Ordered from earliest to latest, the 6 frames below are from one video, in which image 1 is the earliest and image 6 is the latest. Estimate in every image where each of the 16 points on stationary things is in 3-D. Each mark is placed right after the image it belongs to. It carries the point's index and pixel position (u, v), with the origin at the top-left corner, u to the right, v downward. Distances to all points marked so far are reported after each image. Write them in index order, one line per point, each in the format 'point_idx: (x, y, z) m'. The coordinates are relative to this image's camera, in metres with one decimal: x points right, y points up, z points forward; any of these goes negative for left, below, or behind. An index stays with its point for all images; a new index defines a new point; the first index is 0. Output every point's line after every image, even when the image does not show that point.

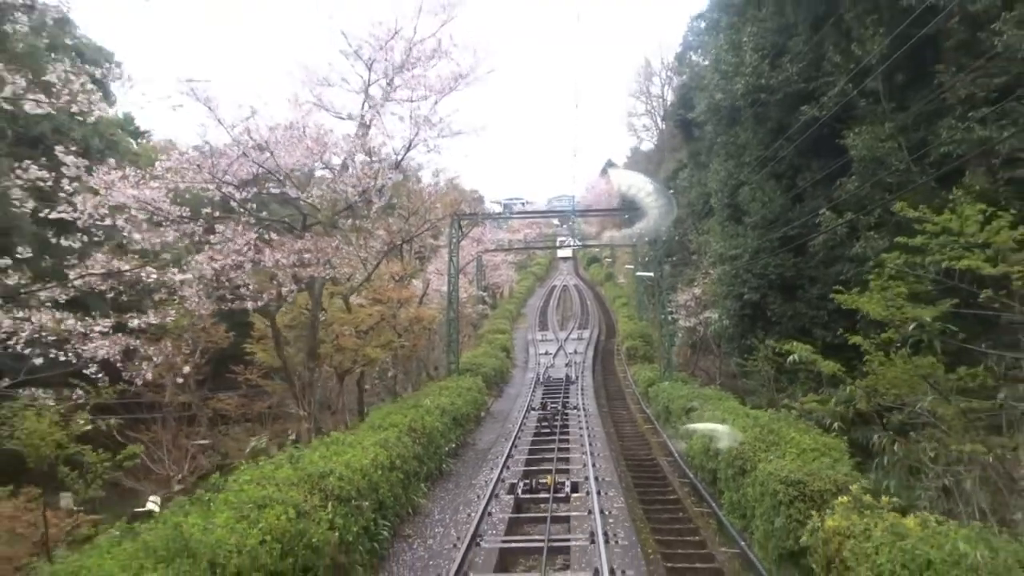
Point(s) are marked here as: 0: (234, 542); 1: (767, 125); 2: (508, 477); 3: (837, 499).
0: (-1.6, -1.4, +4.8) m
1: (+3.9, +2.5, +12.9) m
2: (-0.1, -2.4, +11.3) m
3: (+2.3, -1.5, +6.2) m
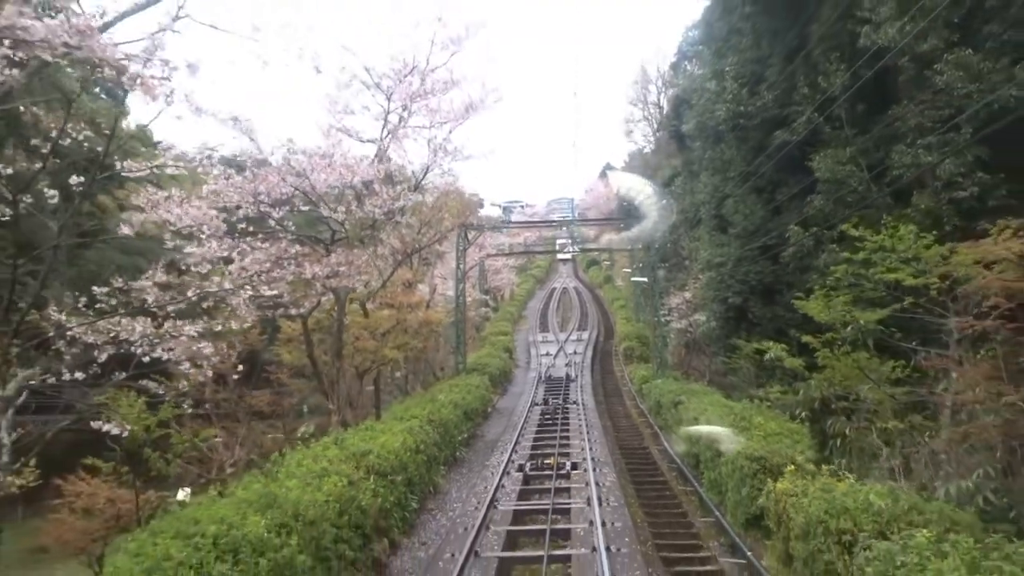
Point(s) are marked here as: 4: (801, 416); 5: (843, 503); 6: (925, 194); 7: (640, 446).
0: (-1.5, -1.5, +6.2) m
1: (+3.9, +2.4, +14.3) m
2: (0.0, -2.5, +12.6) m
3: (+2.4, -1.6, +7.6) m
4: (+3.4, -1.5, +10.0) m
5: (+2.3, -1.5, +5.8) m
6: (+4.9, +1.1, +10.1) m
7: (+2.1, -2.7, +14.4) m
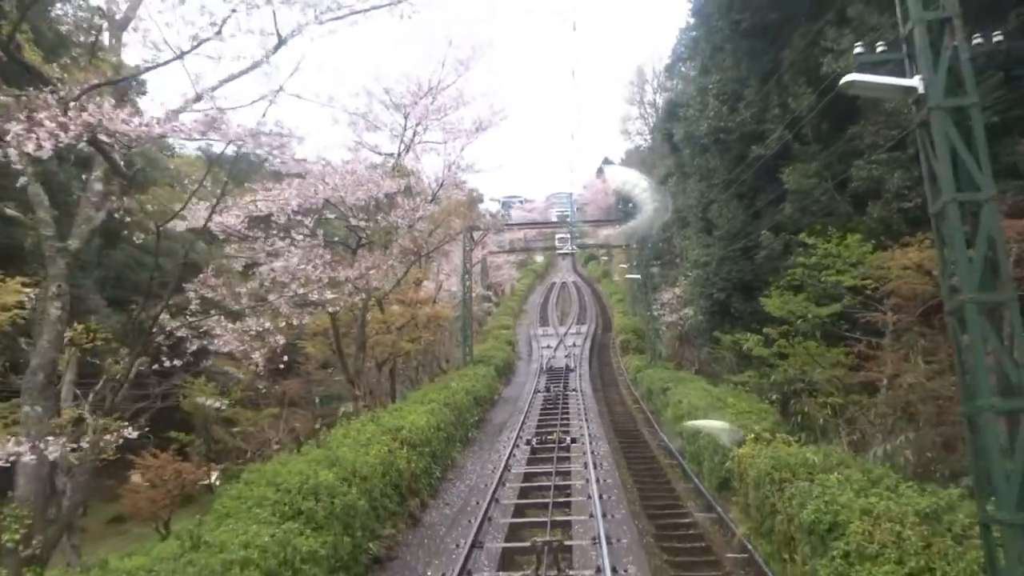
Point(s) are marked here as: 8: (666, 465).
0: (-1.4, -1.6, +7.7) m
1: (+4.0, +2.4, +15.8) m
2: (+0.1, -2.5, +14.2) m
3: (+2.5, -1.6, +9.1) m
4: (+3.5, -1.5, +11.6) m
5: (+2.4, -1.5, +7.4) m
6: (+5.0, +1.2, +11.6) m
7: (+2.2, -2.6, +16.0) m
8: (+2.3, -2.6, +12.6) m
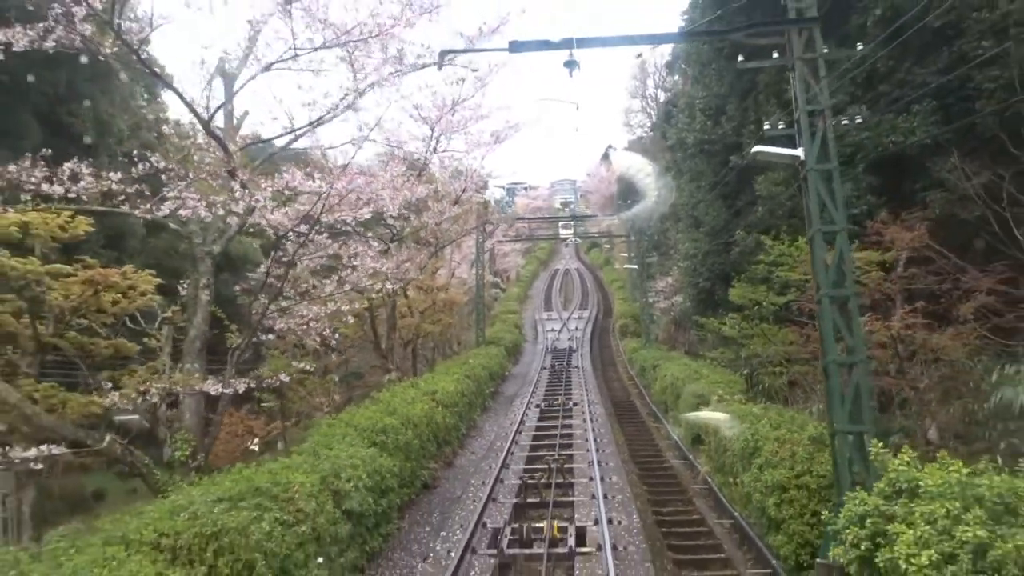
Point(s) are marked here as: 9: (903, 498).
0: (-1.2, -1.5, +10.1) m
1: (+4.2, +2.6, +18.1) m
2: (+0.3, -2.3, +16.6) m
3: (+2.7, -1.5, +11.5) m
4: (+3.7, -1.4, +13.9) m
5: (+2.6, -1.4, +9.7) m
6: (+5.2, +1.3, +13.9) m
7: (+2.5, -2.4, +18.3) m
8: (+2.5, -2.4, +15.0) m
9: (+2.1, -1.1, +4.6) m
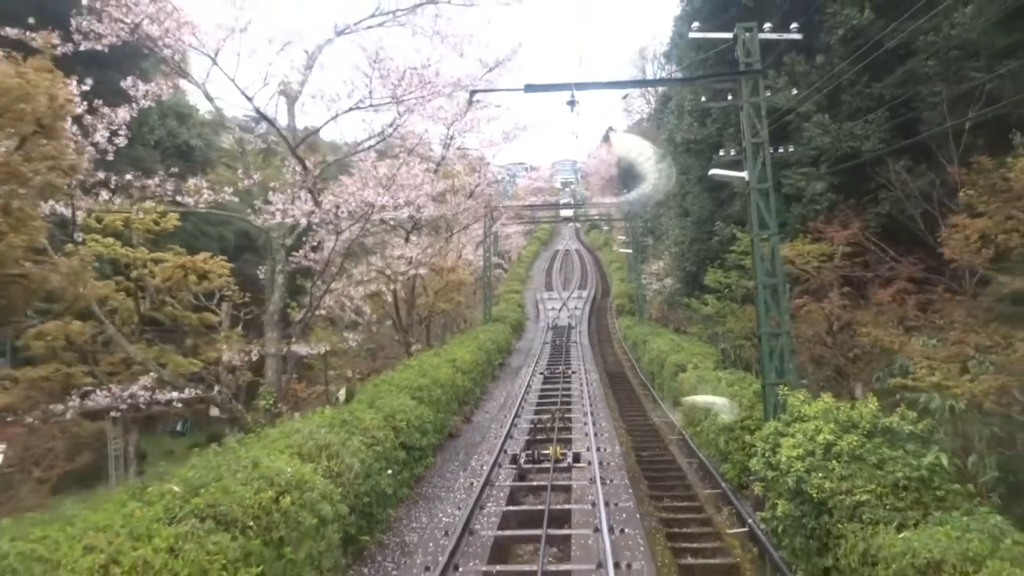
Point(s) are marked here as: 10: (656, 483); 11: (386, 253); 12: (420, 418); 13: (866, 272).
0: (-1.1, -1.3, +12.2) m
1: (+4.4, +3.0, +20.2) m
2: (+0.5, -2.0, +18.7) m
3: (+2.9, -1.3, +13.6) m
4: (+3.8, -1.1, +16.1) m
5: (+2.7, -1.2, +11.9) m
6: (+5.4, +1.6, +16.0) m
7: (+2.6, -2.0, +20.5) m
8: (+2.6, -2.1, +17.2) m
9: (+2.2, -1.1, +6.7) m
10: (+1.7, -2.3, +9.9) m
11: (-2.2, +0.6, +15.1) m
12: (-1.1, -1.5, +9.9) m
13: (+4.7, +0.2, +11.3) m
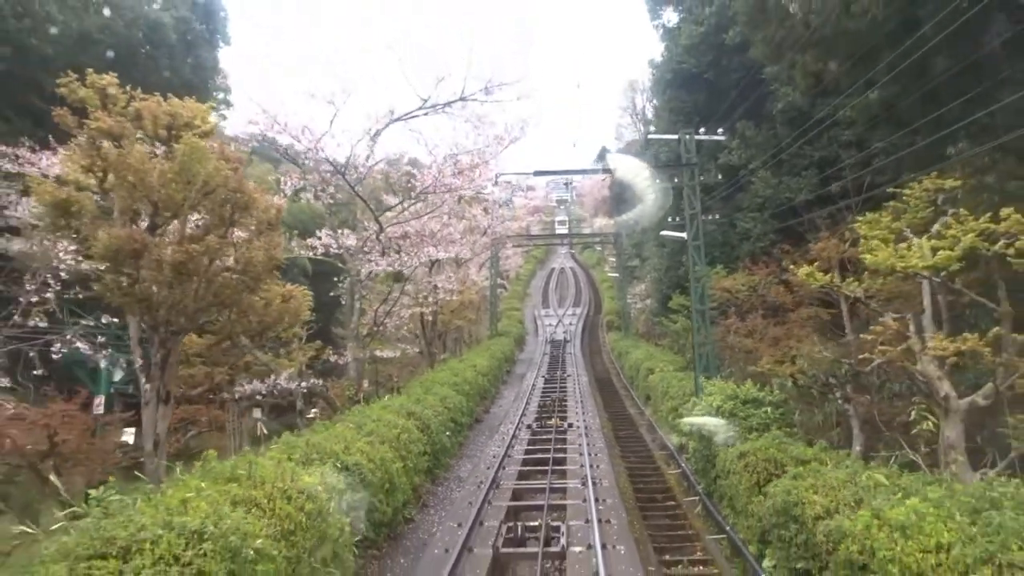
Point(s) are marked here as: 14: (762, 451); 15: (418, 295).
0: (-0.9, -1.7, +16.3) m
1: (+4.6, +2.5, +24.3) m
2: (+0.6, -2.5, +22.8) m
3: (+3.1, -1.7, +17.7) m
4: (+4.0, -1.6, +20.2) m
5: (+2.9, -1.7, +16.0) m
6: (+5.5, +1.1, +20.1) m
7: (+2.7, -2.6, +24.6) m
8: (+2.8, -2.6, +21.2) m
9: (+2.5, -1.4, +10.8) m
10: (+1.9, -2.7, +14.0) m
11: (-2.1, +0.2, +19.2) m
12: (-0.9, -1.9, +13.9) m
13: (+4.9, -0.2, +15.4) m
14: (+2.3, -1.5, +7.8) m
15: (-2.1, -0.1, +19.0) m
